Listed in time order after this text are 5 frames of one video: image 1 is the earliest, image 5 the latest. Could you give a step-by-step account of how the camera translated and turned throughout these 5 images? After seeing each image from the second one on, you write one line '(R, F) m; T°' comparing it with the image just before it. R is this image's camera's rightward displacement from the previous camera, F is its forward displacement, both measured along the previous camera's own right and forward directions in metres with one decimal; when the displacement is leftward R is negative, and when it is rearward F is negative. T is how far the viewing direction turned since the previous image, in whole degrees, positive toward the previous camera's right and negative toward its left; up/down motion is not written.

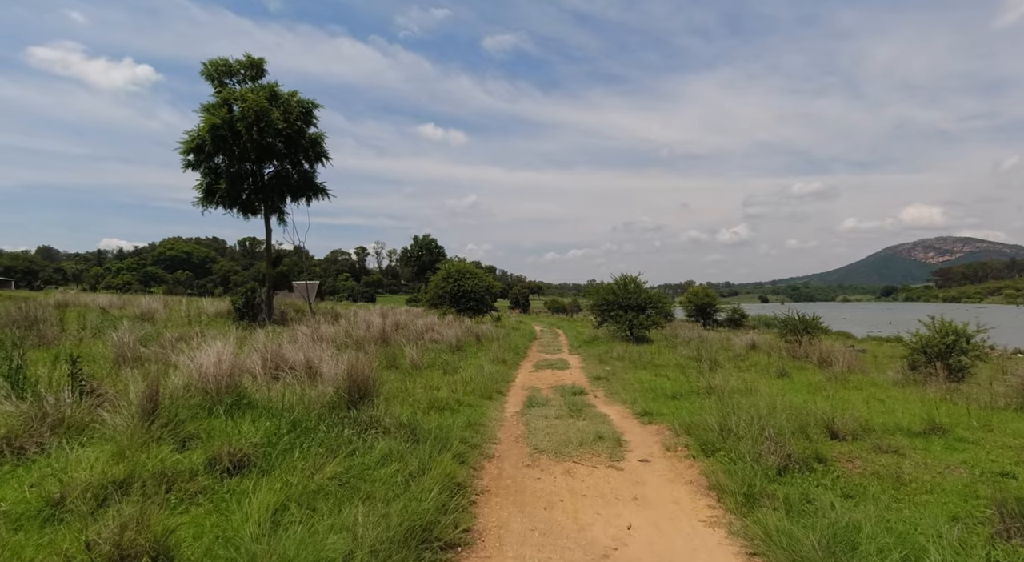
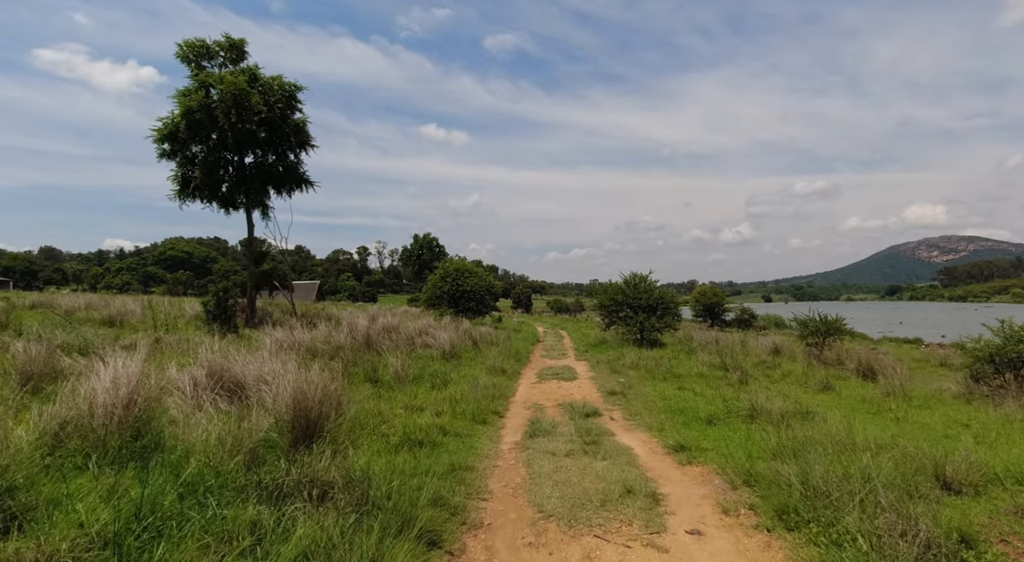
(+0.1, +2.1) m; 0°
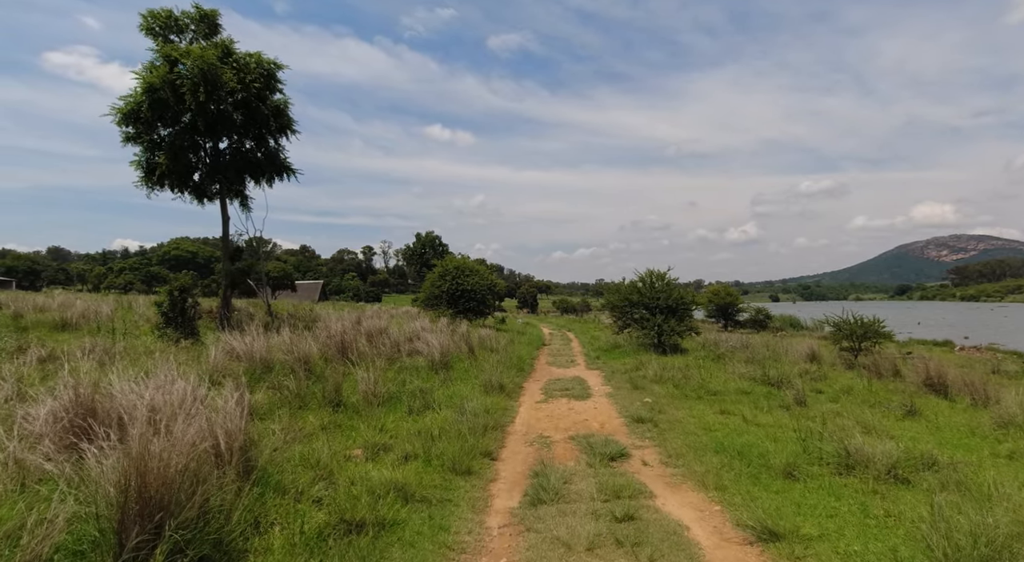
(+0.1, +2.6) m; -1°
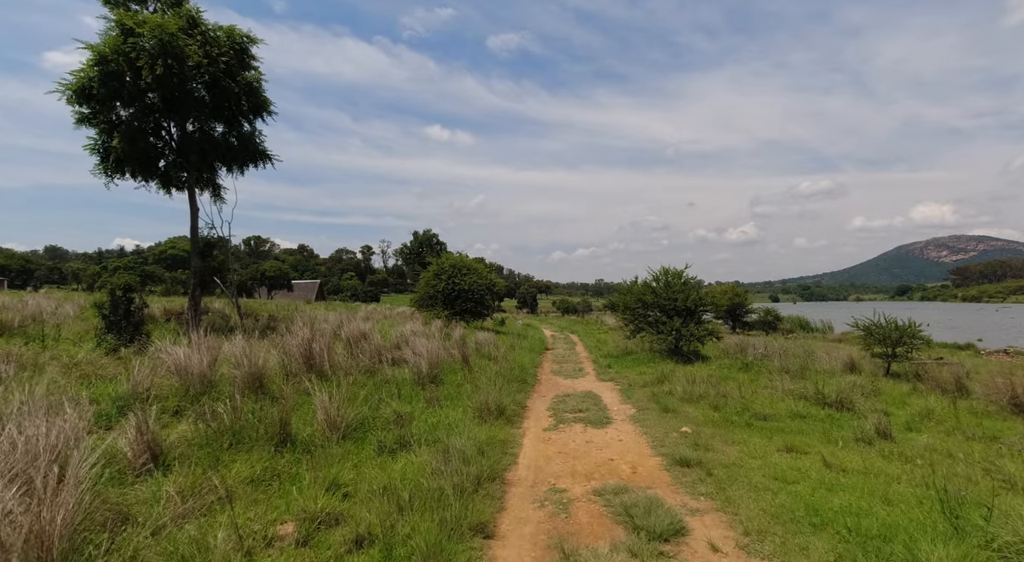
(0.0, +2.4) m; 0°
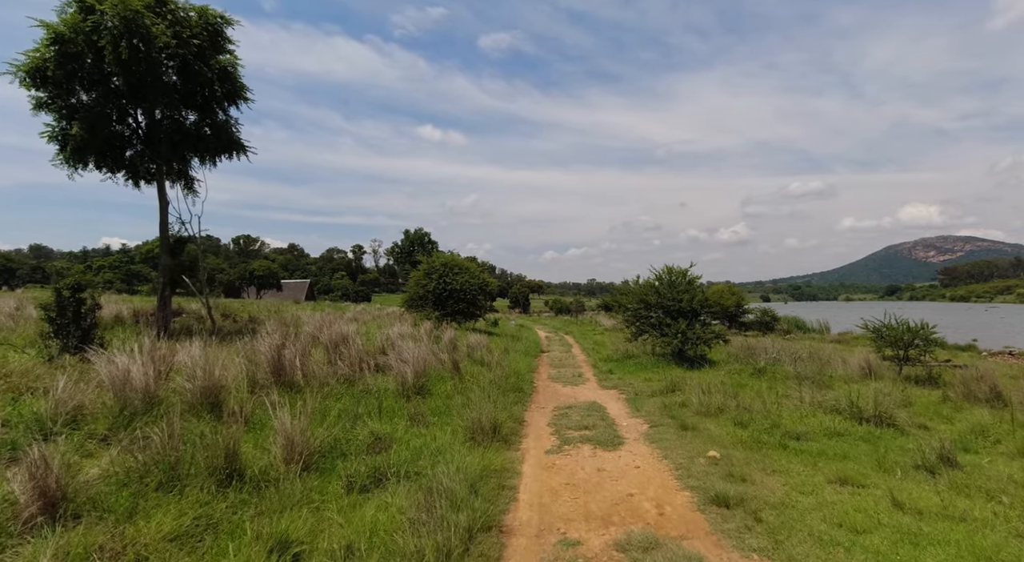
(-0.1, +1.3) m; +1°
